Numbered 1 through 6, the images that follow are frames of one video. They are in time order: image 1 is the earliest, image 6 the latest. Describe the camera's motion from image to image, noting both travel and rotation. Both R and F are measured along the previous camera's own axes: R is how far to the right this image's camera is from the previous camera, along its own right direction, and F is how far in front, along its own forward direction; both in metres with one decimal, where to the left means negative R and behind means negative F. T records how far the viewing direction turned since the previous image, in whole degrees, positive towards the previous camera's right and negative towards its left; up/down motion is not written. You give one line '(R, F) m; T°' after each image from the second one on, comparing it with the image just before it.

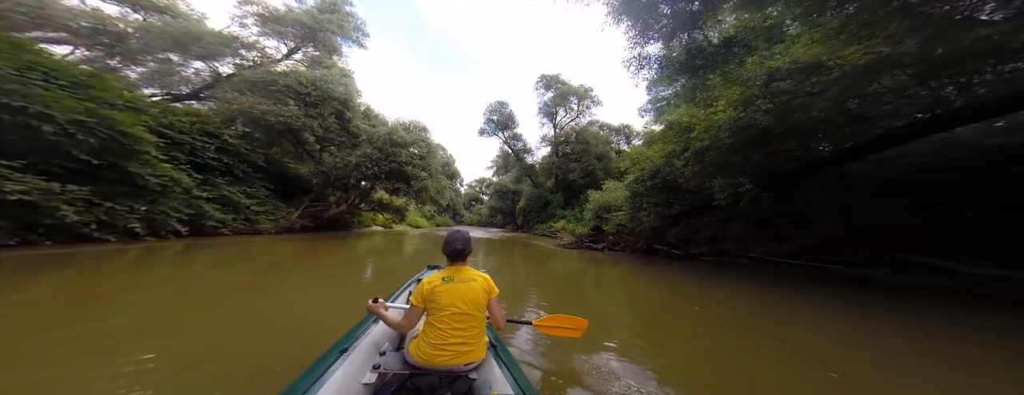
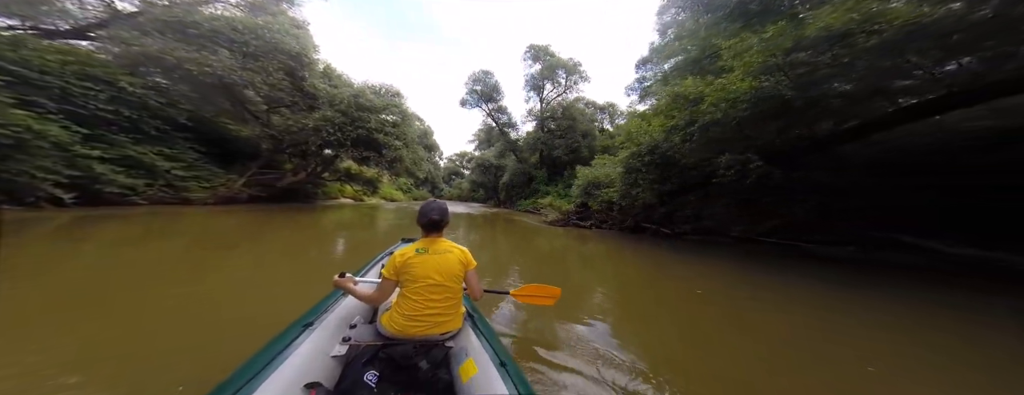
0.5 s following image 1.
(0.0, +0.3) m; +4°
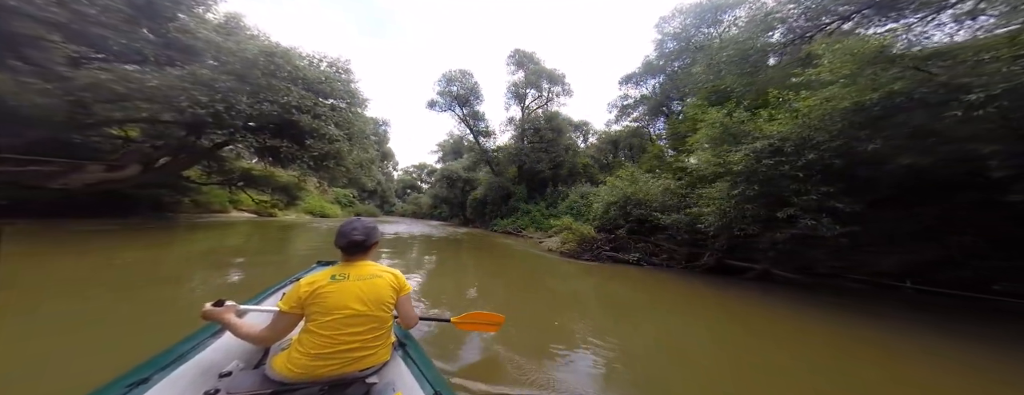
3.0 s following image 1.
(-0.6, +1.7) m; +9°
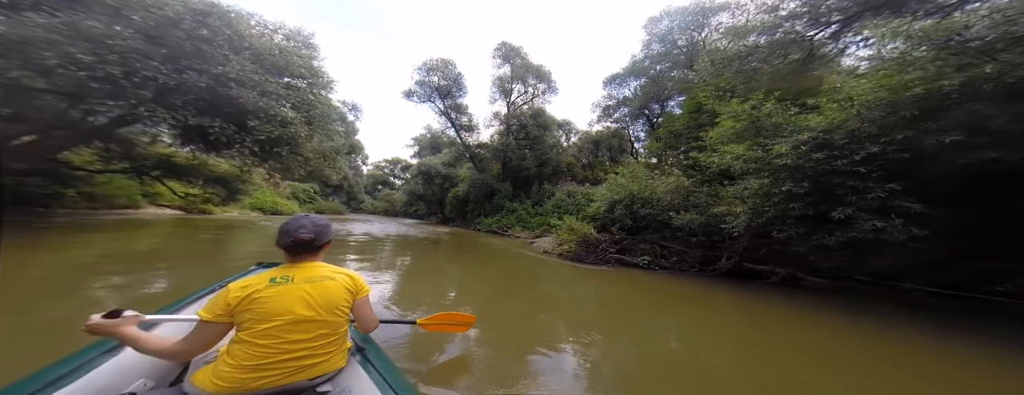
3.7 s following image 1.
(-0.2, +0.5) m; +5°
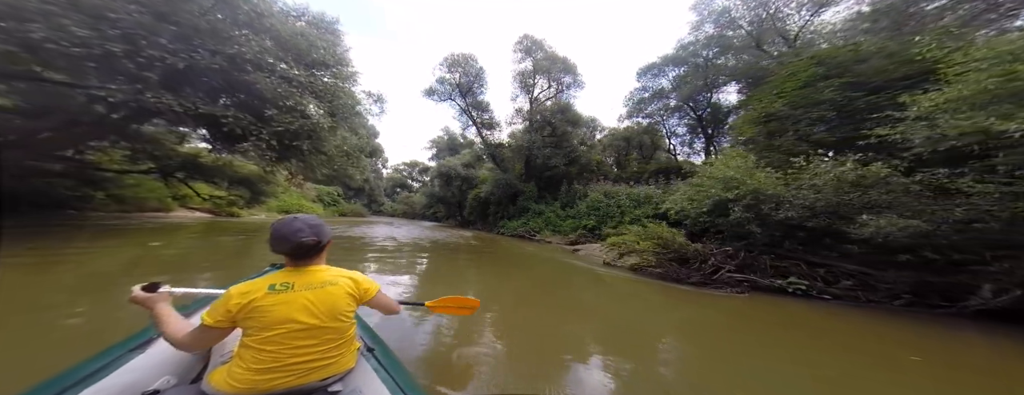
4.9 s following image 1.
(-0.7, +0.8) m; -3°
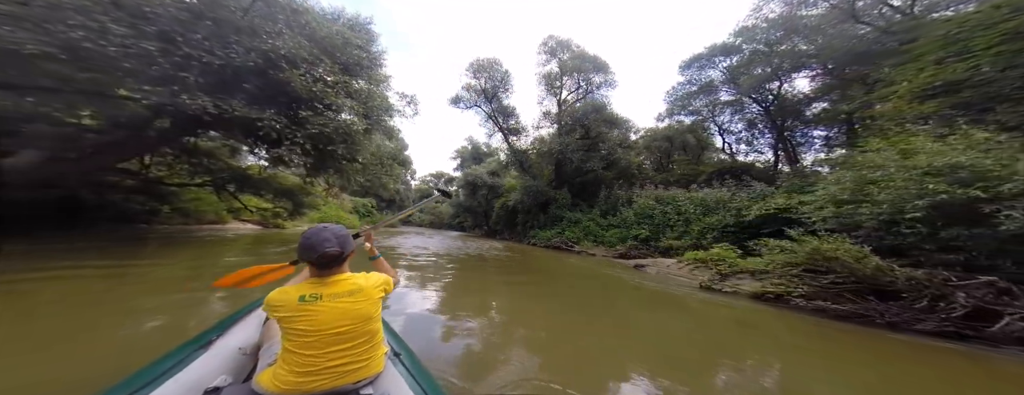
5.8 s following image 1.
(-0.8, +0.9) m; -4°
